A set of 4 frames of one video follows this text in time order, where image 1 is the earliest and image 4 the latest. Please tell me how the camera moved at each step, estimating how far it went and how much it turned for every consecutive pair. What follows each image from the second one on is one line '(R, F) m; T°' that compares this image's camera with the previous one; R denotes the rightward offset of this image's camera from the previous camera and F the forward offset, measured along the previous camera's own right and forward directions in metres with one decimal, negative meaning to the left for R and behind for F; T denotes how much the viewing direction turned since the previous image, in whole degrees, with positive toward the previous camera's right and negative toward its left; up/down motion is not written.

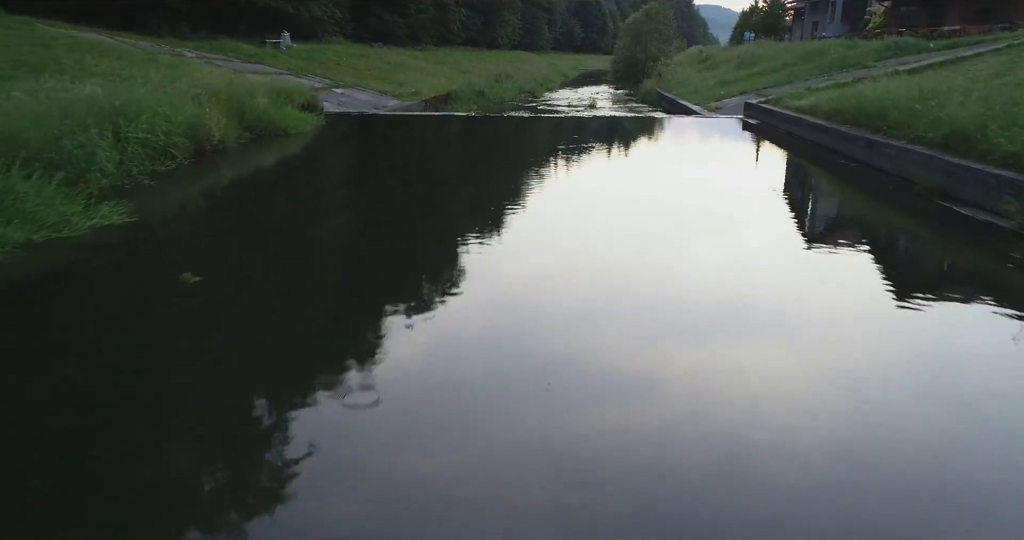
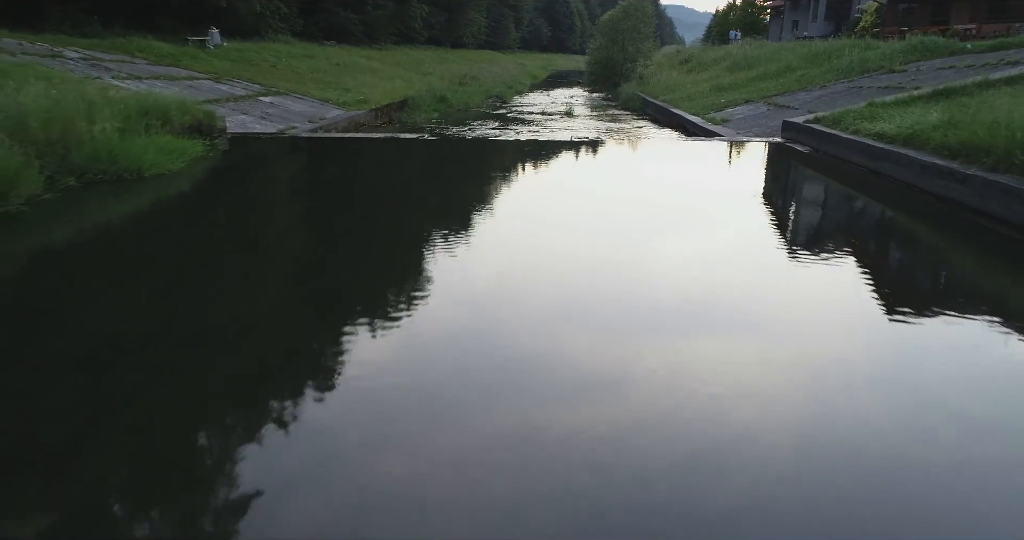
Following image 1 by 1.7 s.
(0.0, +1.8) m; +3°
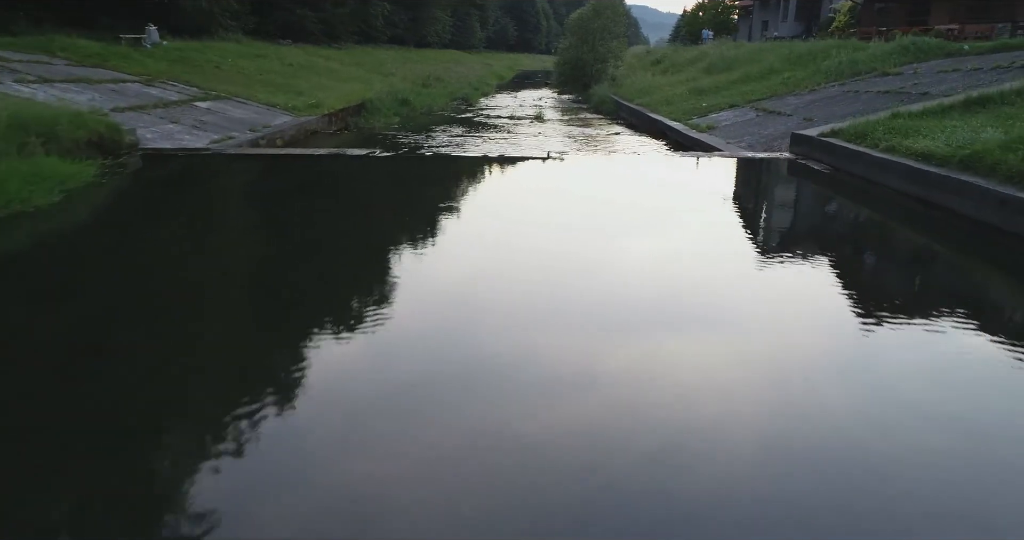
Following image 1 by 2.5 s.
(0.0, +0.8) m; +3°
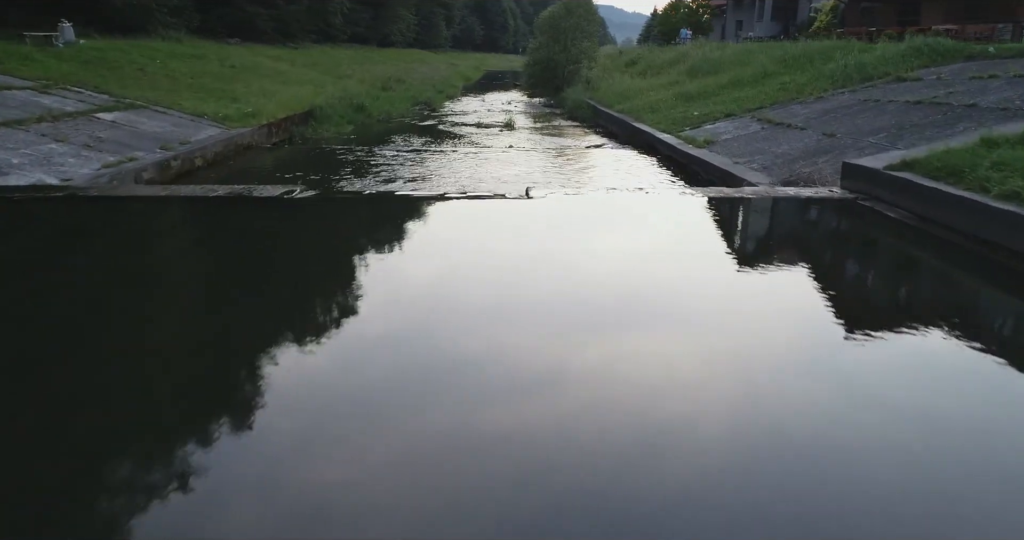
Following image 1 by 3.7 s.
(0.0, +1.1) m; +2°
